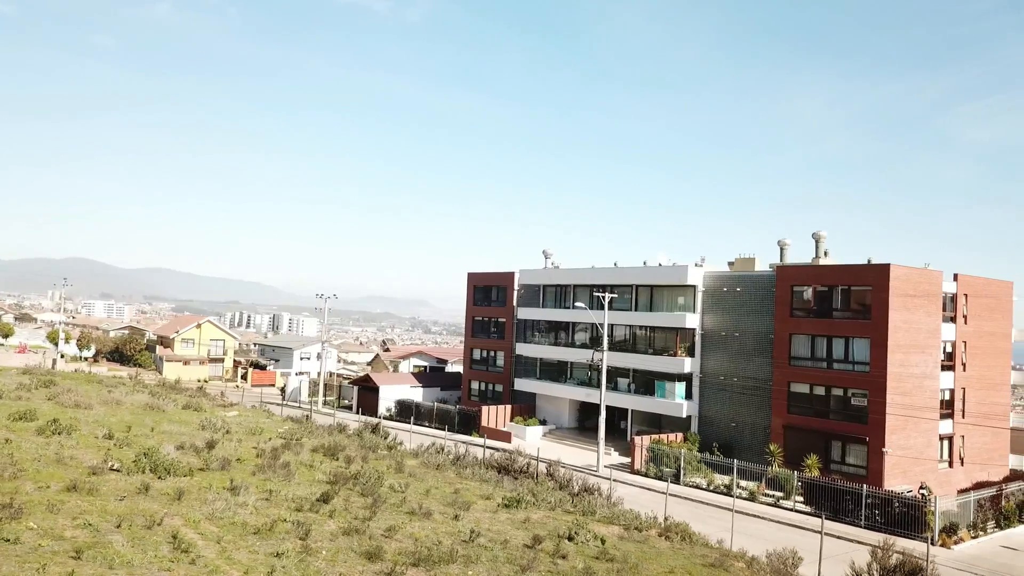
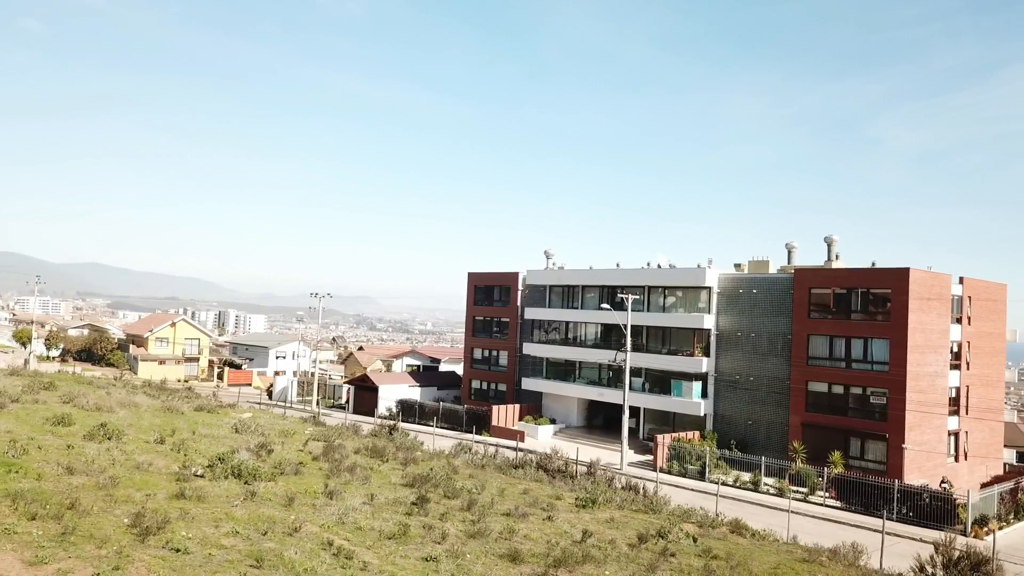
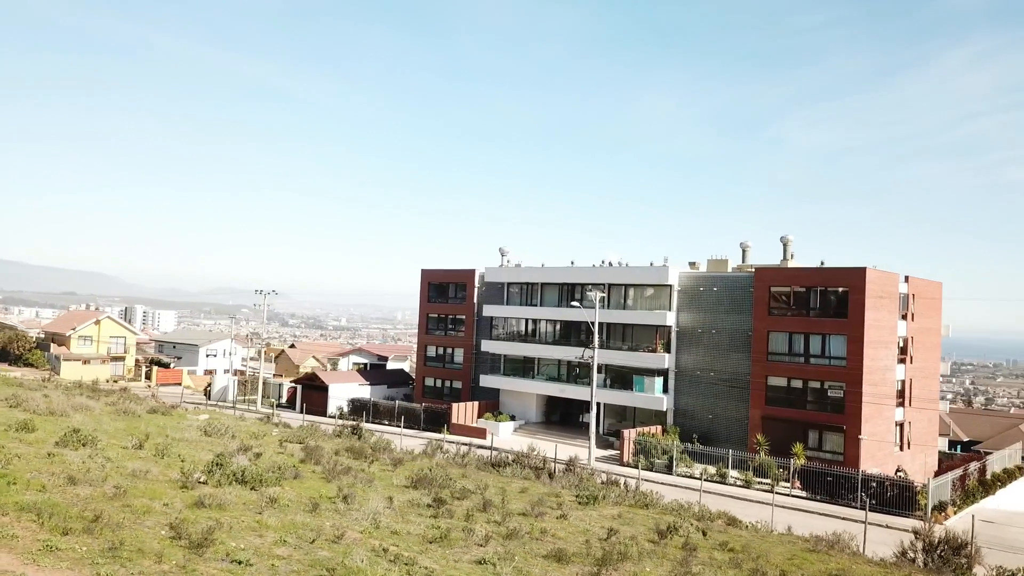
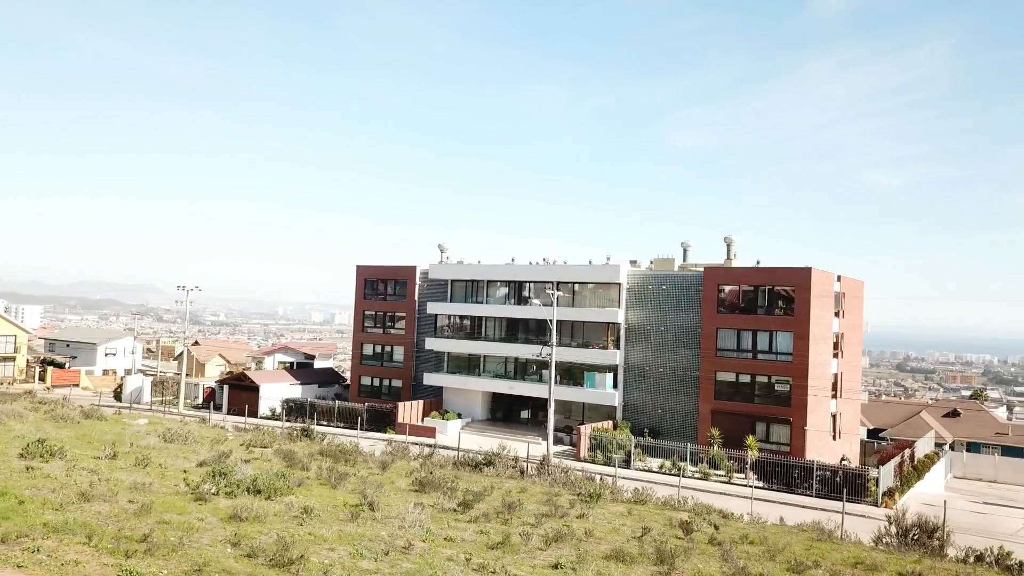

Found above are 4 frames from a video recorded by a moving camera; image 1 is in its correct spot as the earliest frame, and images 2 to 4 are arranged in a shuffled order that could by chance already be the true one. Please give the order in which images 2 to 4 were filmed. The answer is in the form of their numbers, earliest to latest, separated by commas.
2, 3, 4
